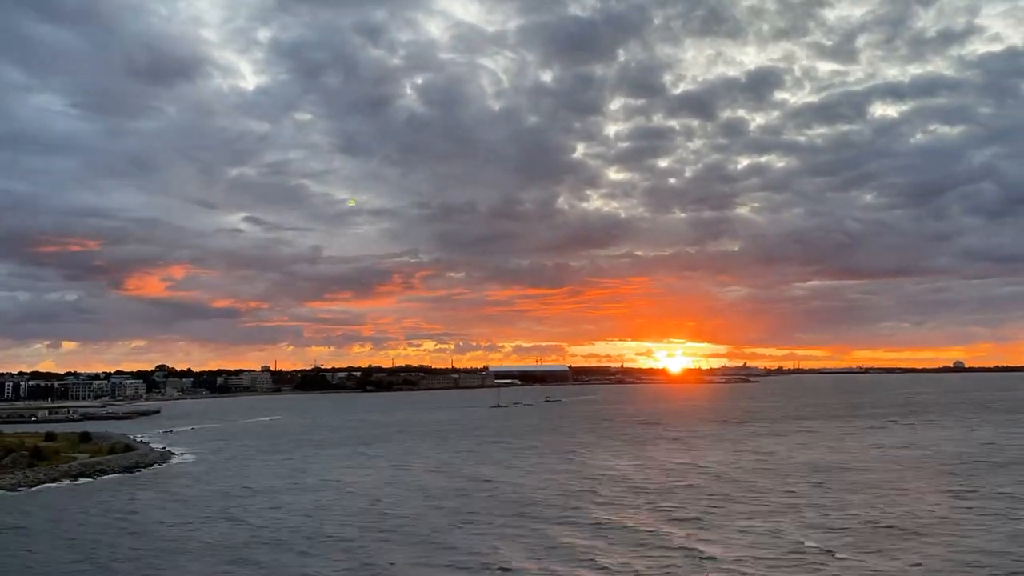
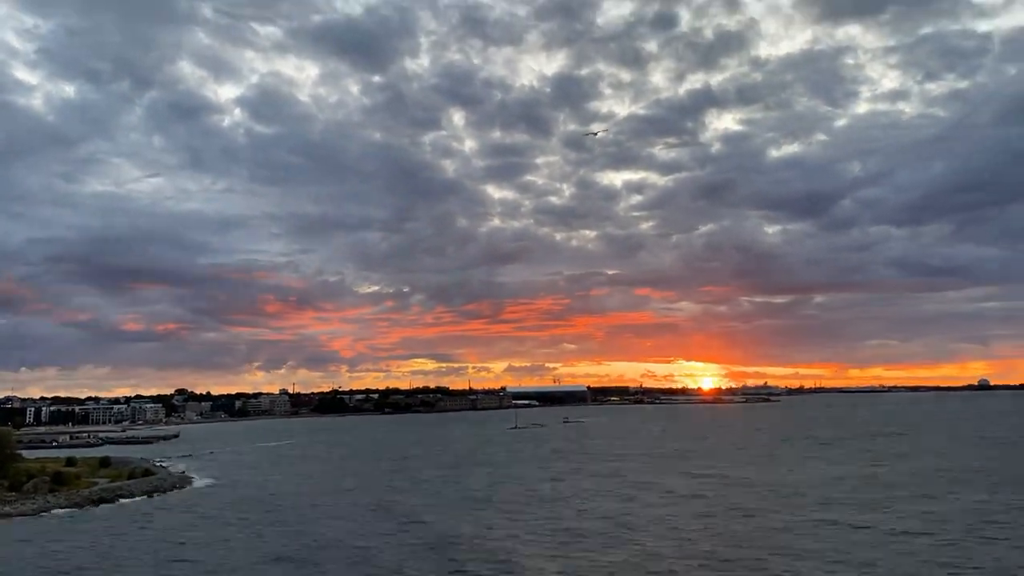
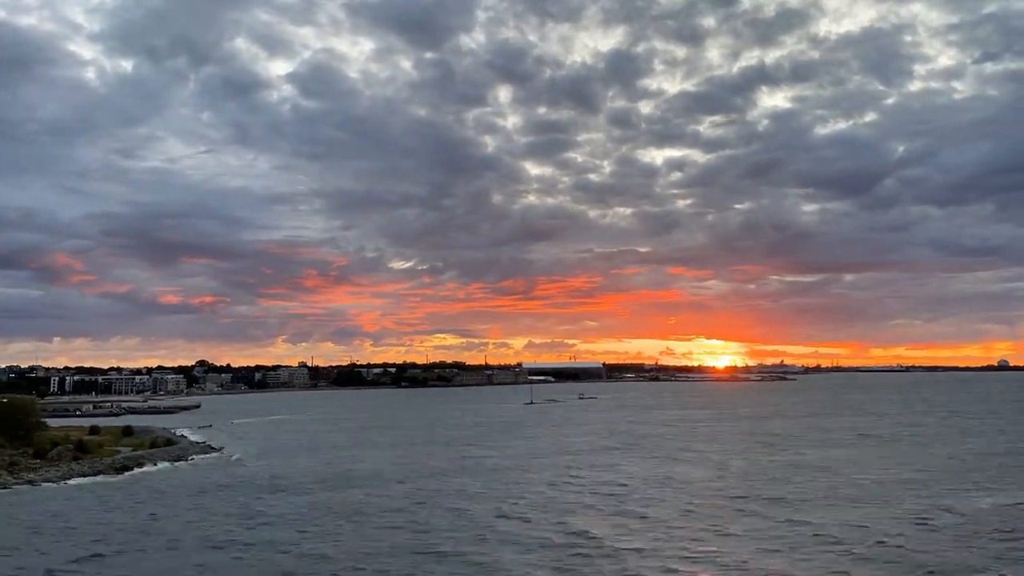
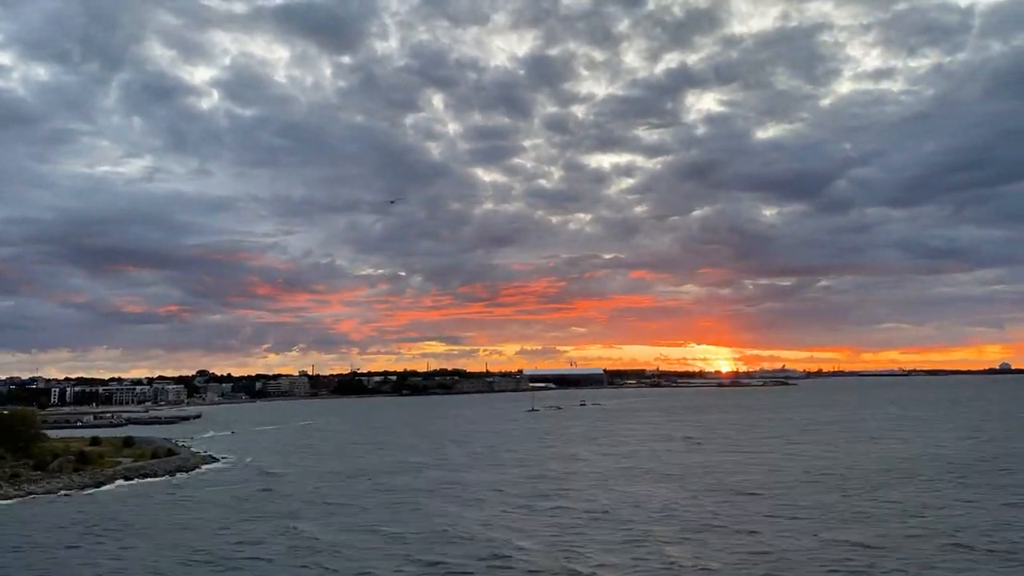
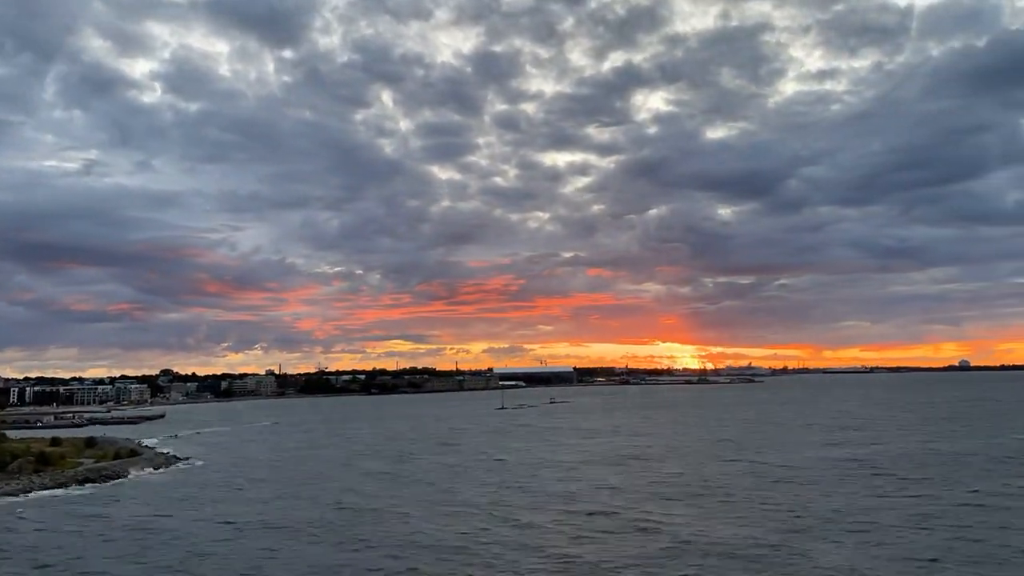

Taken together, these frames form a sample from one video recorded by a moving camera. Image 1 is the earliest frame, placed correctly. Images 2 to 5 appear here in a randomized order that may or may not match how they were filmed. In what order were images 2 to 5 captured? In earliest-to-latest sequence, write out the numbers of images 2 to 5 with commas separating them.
3, 2, 4, 5
